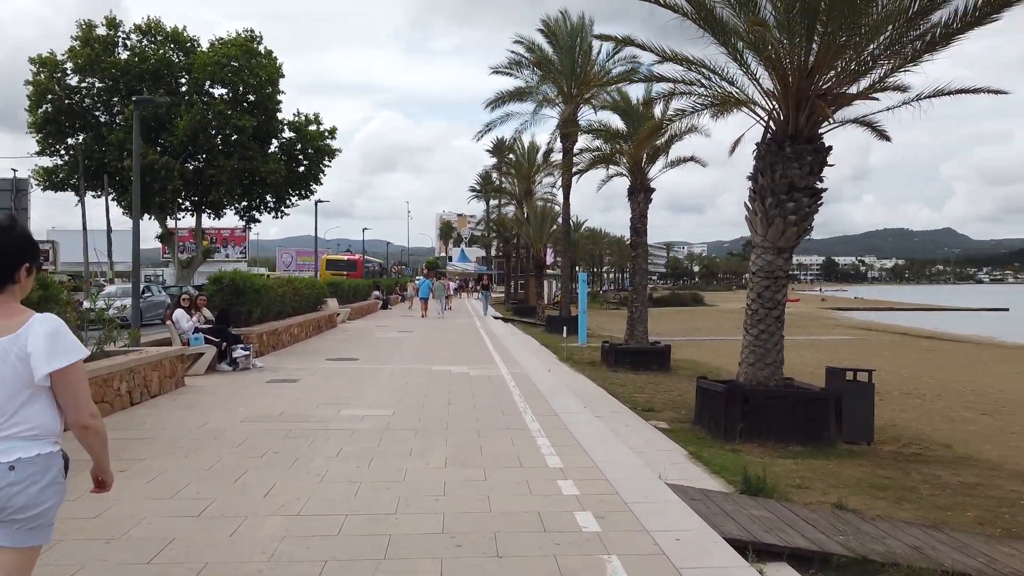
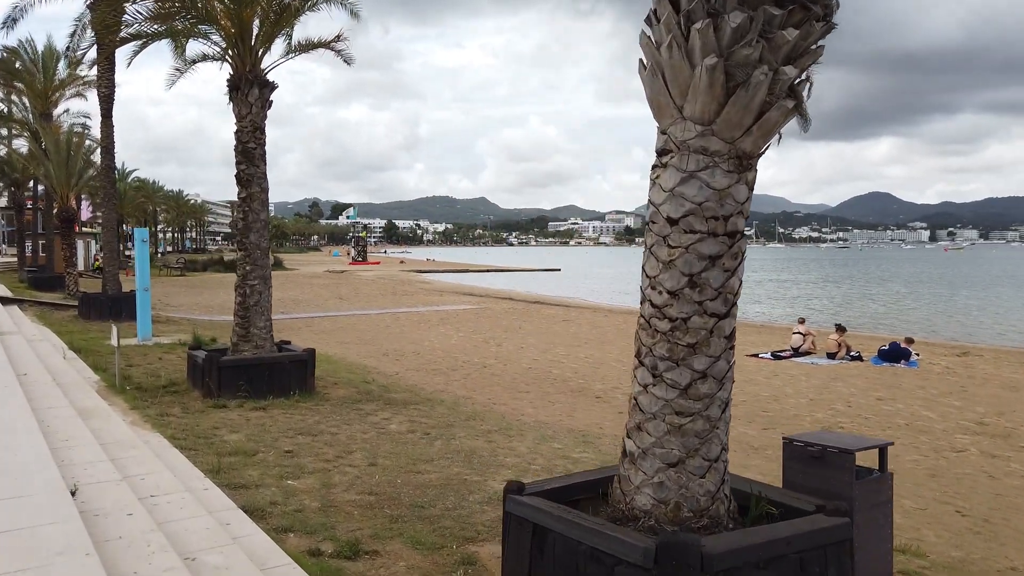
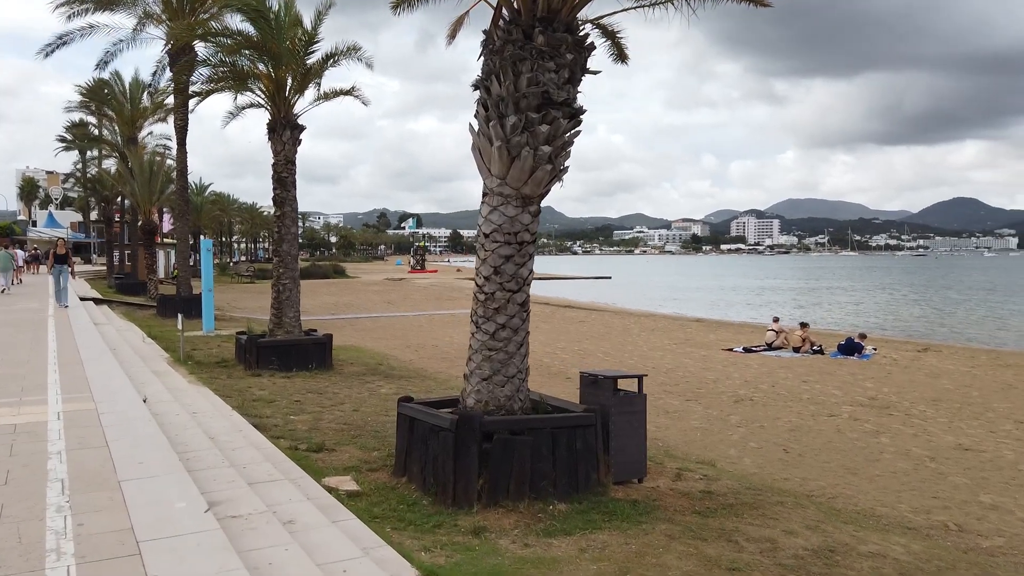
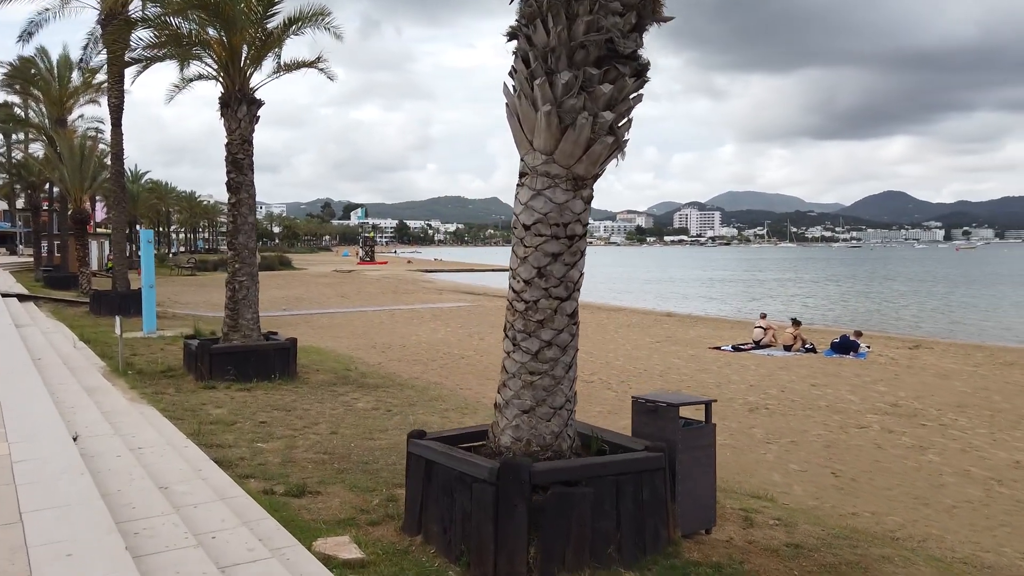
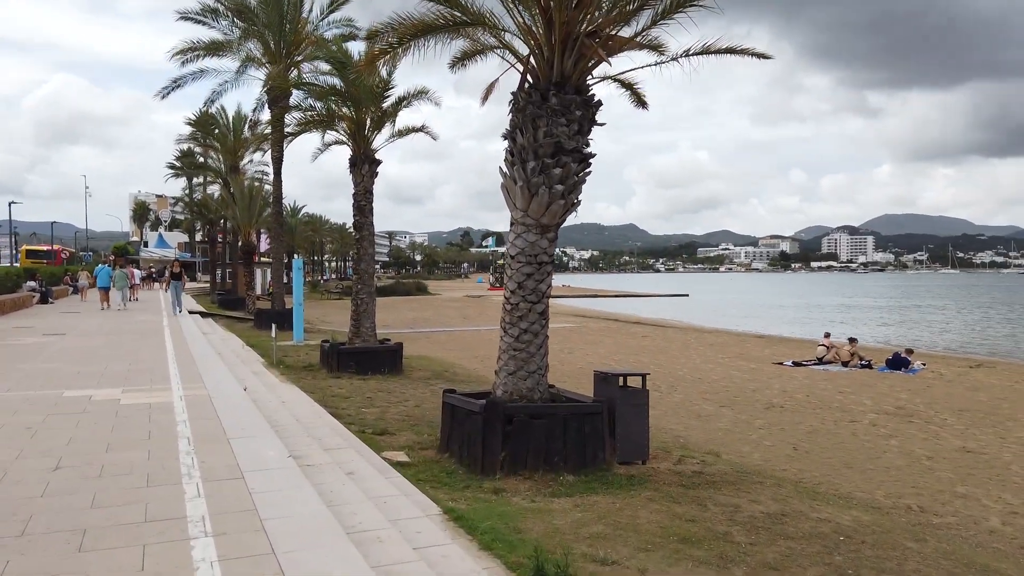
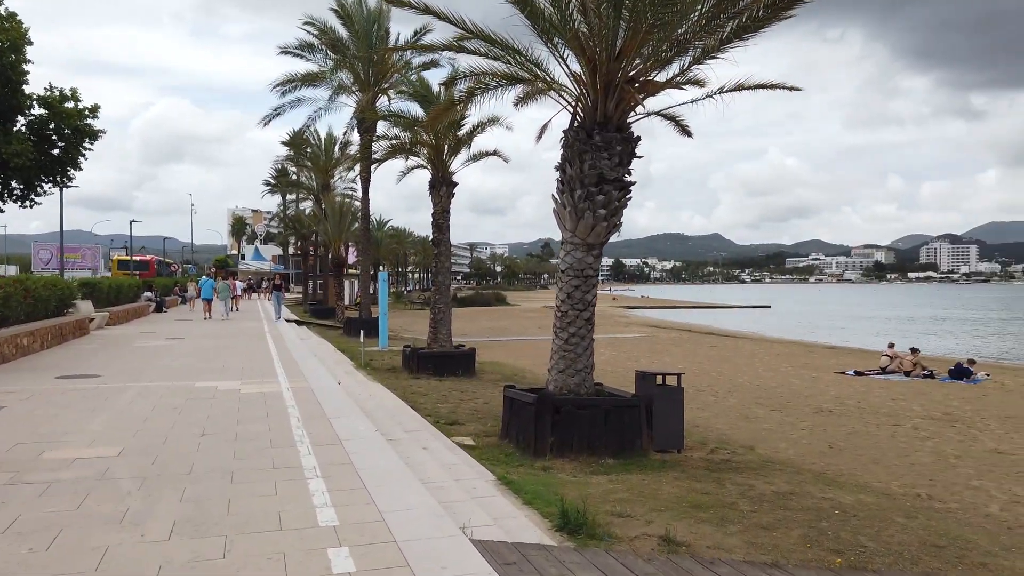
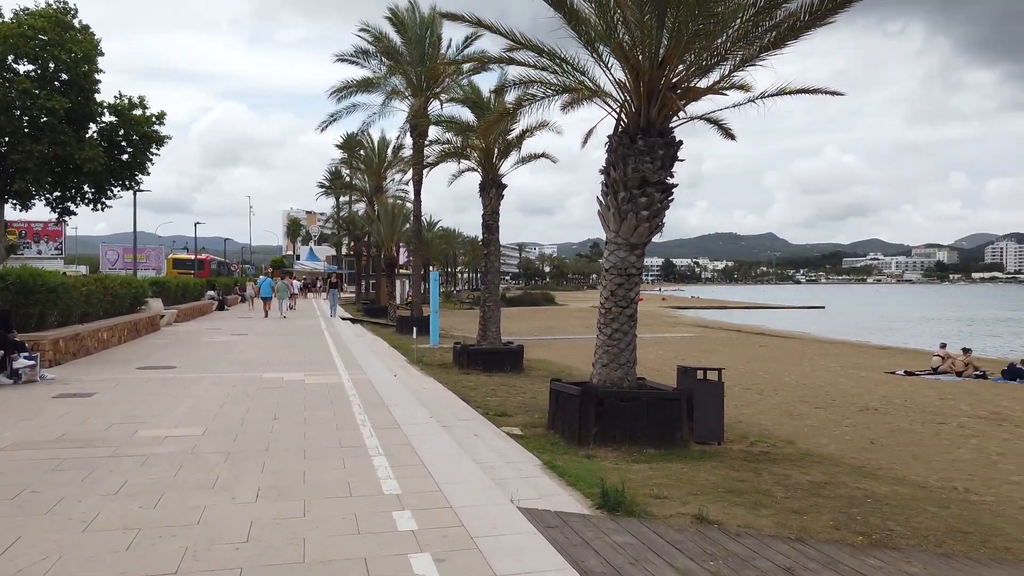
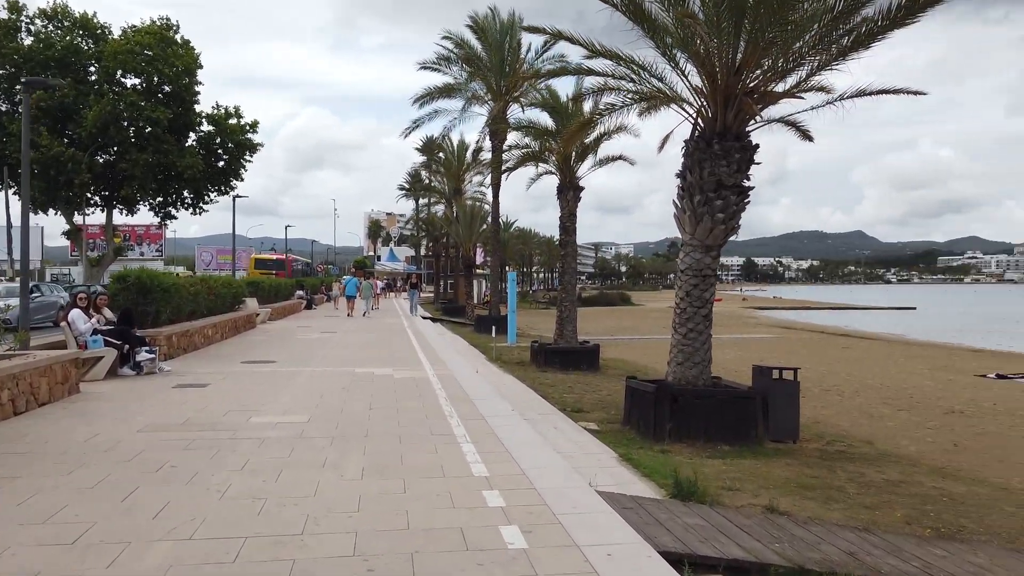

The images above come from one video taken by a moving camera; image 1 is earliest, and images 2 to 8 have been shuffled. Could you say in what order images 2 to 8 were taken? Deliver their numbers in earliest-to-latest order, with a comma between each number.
8, 7, 6, 5, 3, 4, 2
